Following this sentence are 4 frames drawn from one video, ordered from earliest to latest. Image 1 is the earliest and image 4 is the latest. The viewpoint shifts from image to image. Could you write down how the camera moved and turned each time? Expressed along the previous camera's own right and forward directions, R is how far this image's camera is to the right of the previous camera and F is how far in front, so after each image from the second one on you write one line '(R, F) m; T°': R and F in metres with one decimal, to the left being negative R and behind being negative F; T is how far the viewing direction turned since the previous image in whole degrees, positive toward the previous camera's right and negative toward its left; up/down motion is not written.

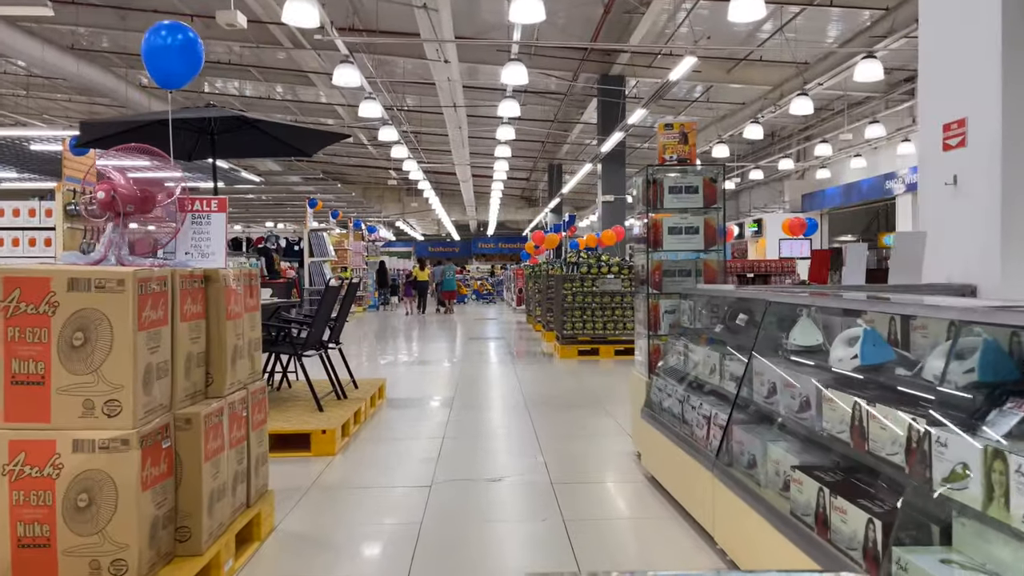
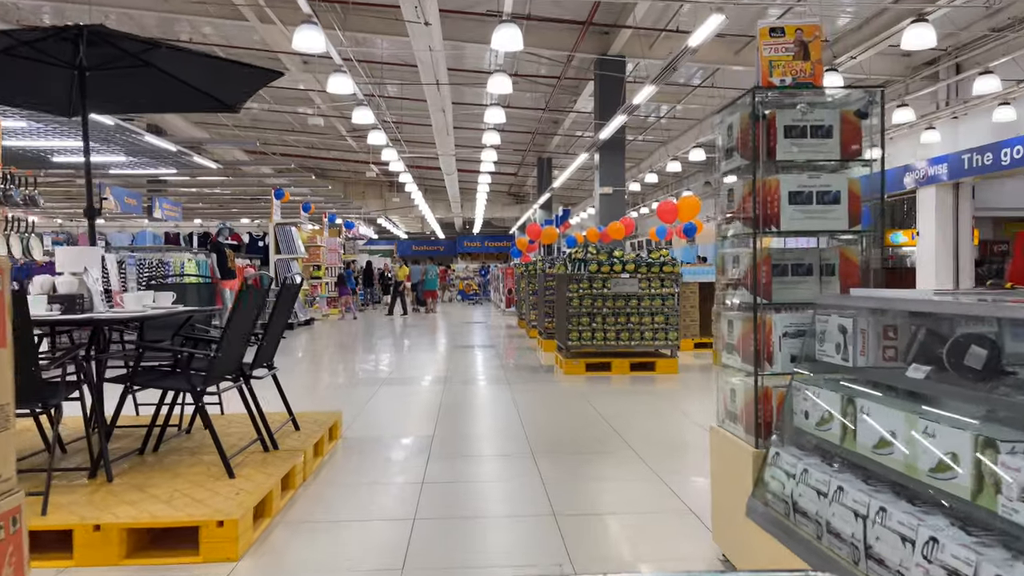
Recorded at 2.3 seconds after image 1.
(-0.1, +1.4) m; +1°
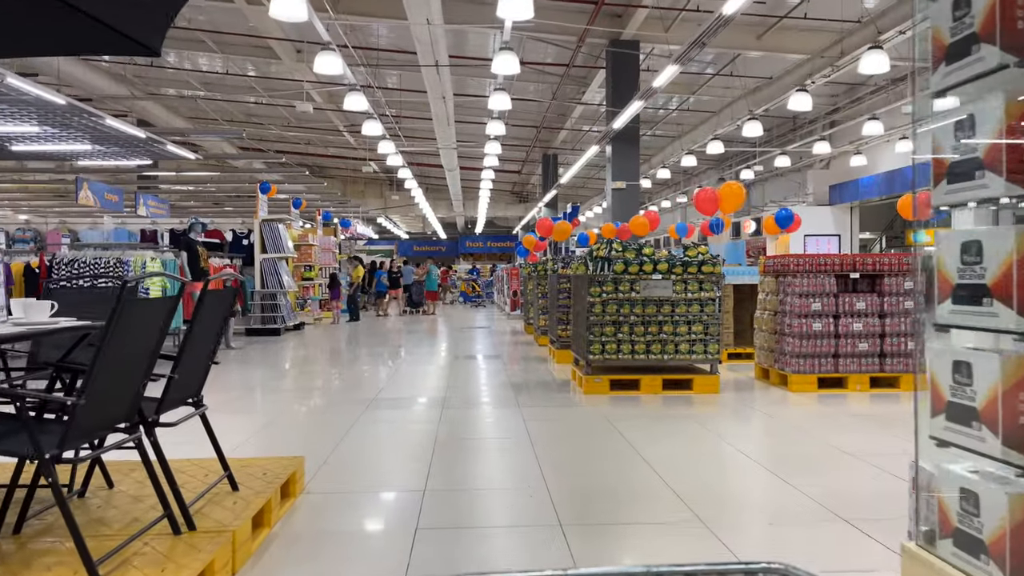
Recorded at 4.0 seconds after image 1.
(-0.1, +1.0) m; 0°
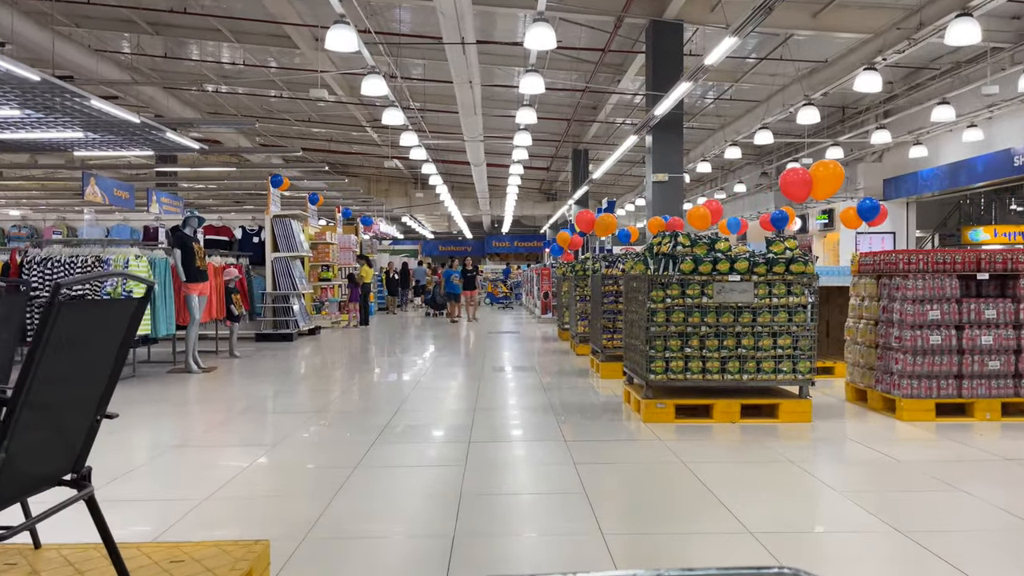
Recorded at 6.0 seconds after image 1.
(-0.1, +1.0) m; -2°
